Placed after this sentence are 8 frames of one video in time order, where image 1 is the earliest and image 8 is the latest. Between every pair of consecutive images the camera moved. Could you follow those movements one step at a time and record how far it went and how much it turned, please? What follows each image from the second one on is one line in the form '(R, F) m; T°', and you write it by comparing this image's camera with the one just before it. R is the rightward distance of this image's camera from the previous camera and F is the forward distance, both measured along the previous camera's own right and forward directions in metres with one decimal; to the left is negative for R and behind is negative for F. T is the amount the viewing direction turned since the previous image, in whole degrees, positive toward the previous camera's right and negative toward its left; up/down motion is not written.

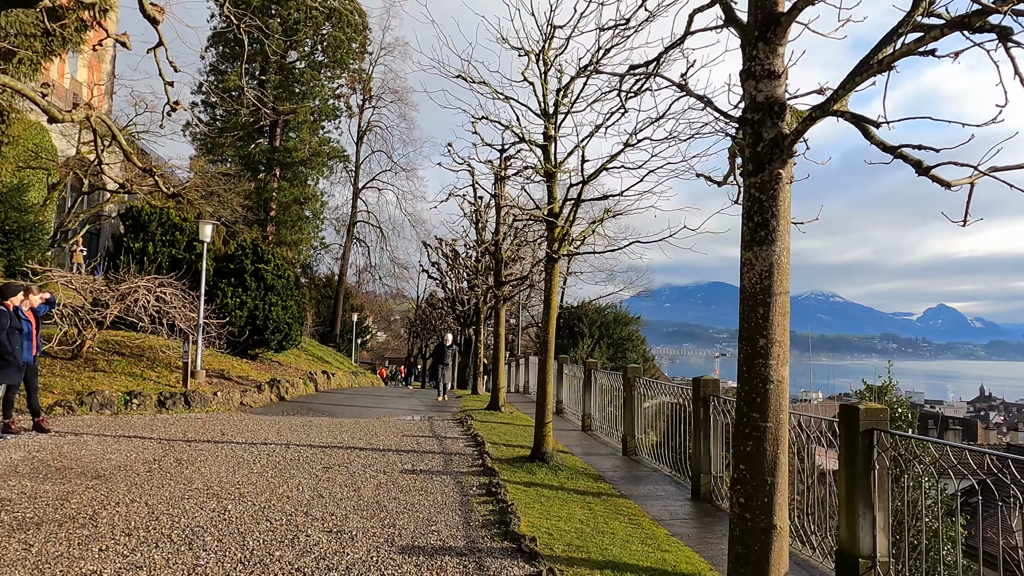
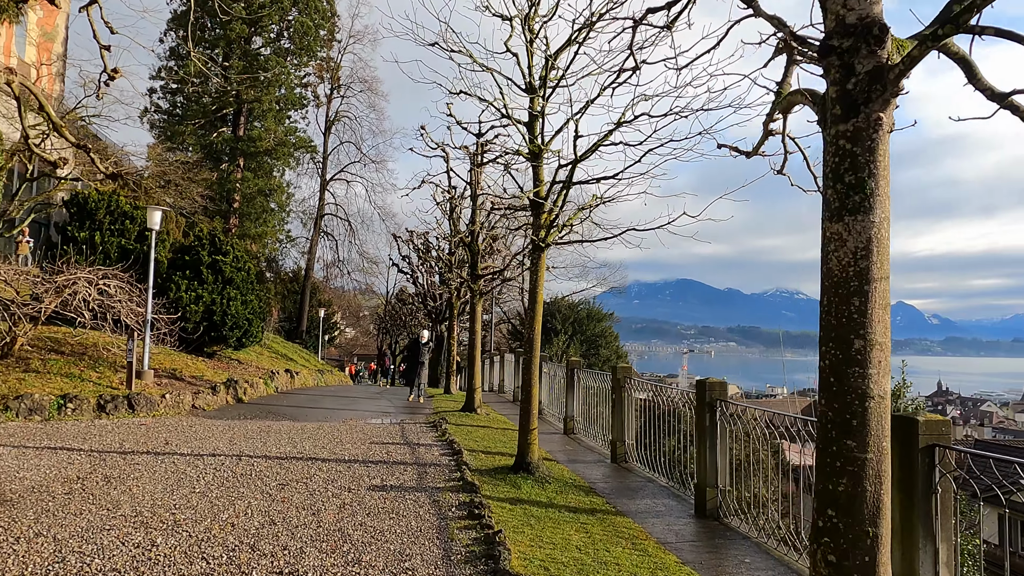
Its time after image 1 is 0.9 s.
(-0.1, +0.8) m; +3°
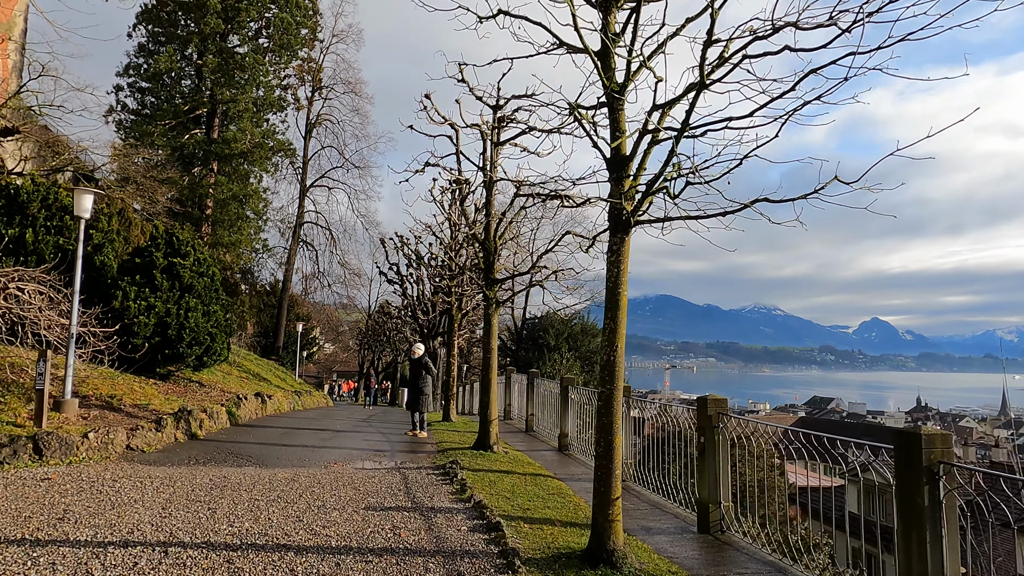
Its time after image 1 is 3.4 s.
(-0.7, +2.4) m; +2°
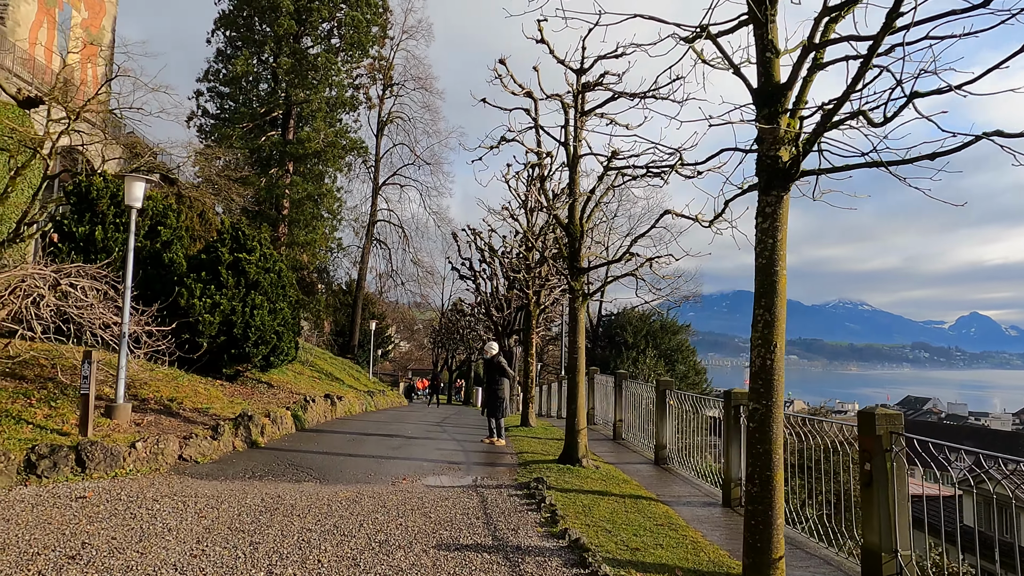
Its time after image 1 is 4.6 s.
(-0.2, +1.2) m; -6°
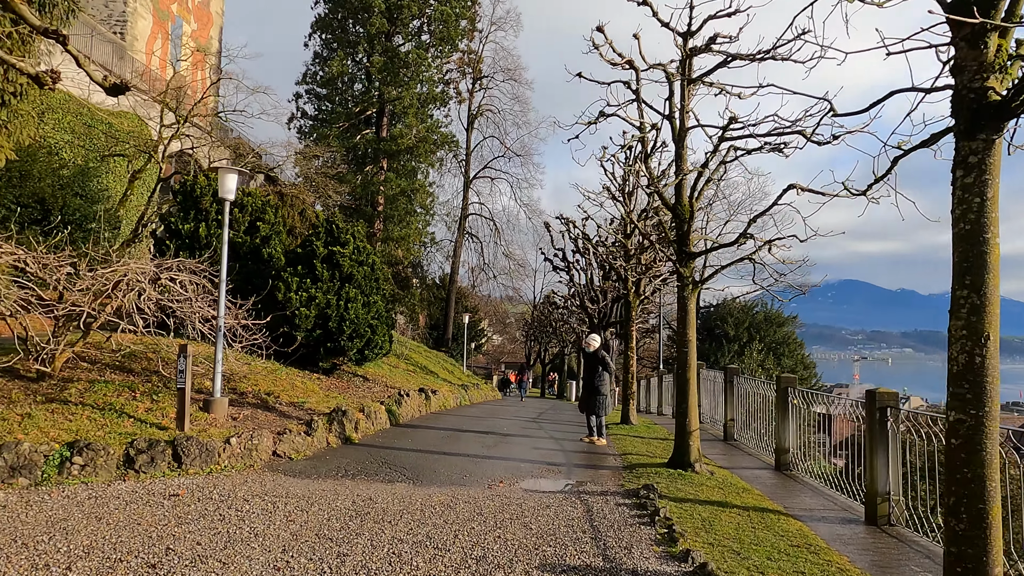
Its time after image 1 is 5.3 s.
(-0.1, +0.6) m; -8°
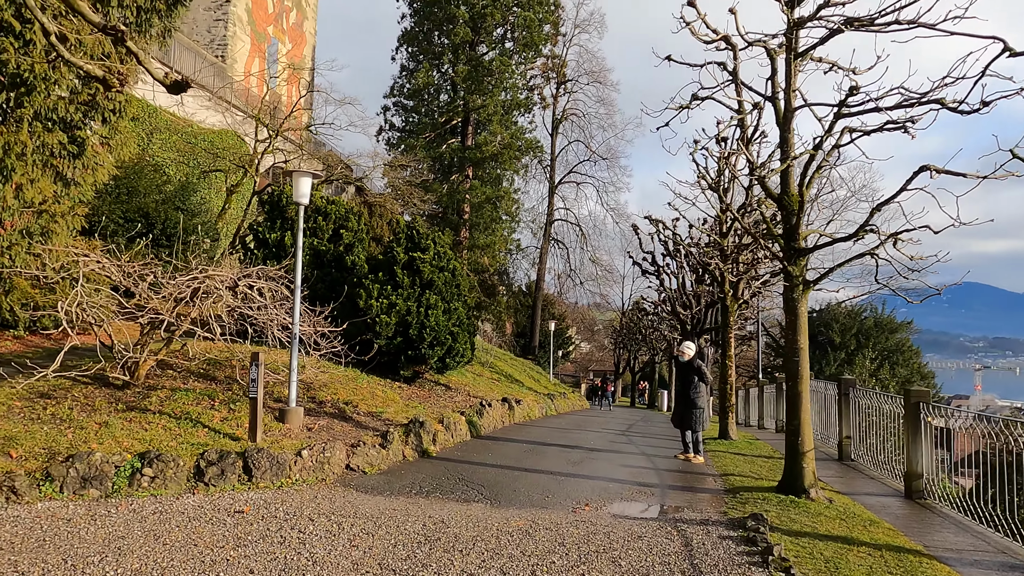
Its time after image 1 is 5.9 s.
(0.0, +0.6) m; -8°
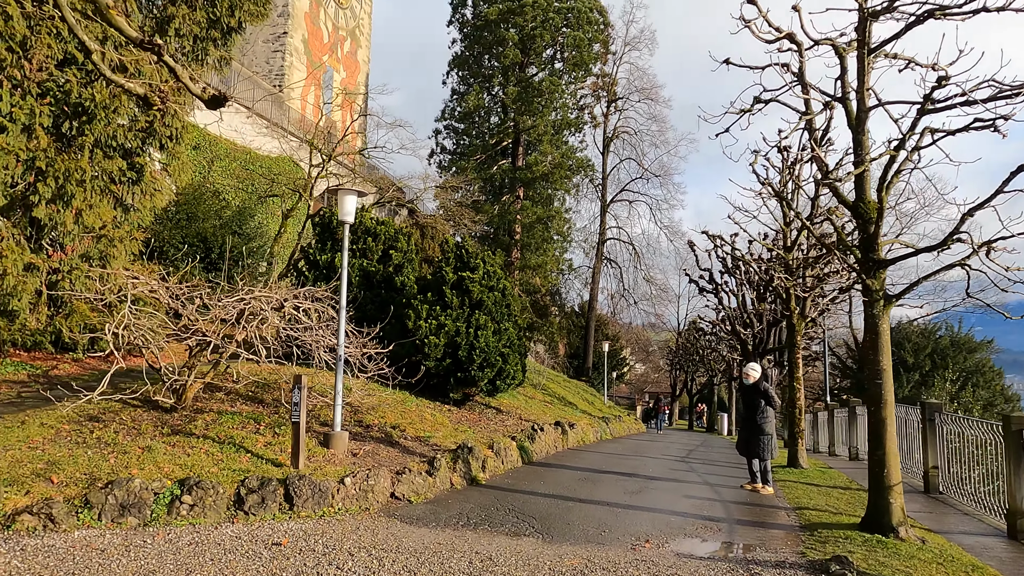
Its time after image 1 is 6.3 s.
(0.0, +0.4) m; -5°
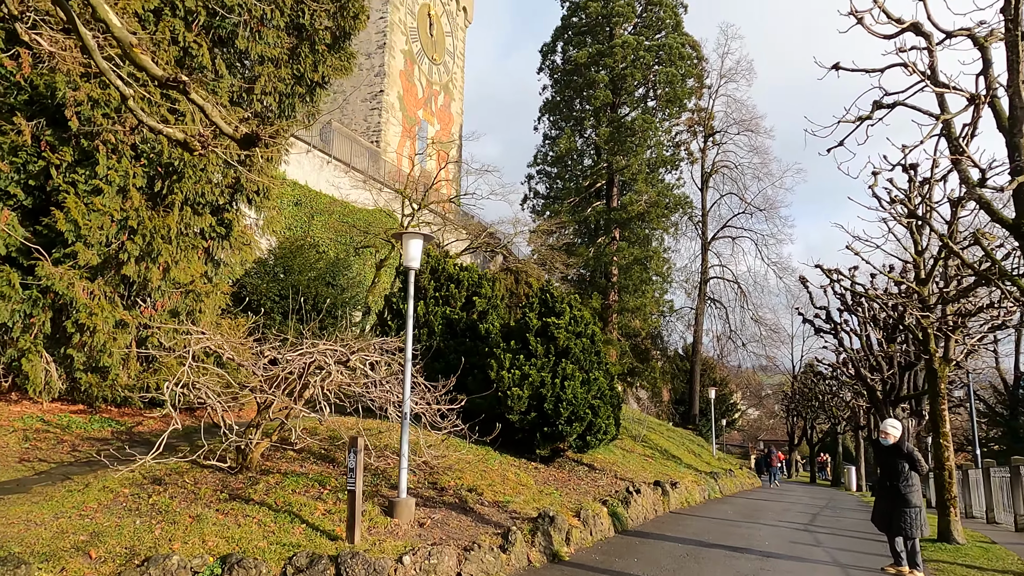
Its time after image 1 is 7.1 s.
(+0.2, +0.8) m; -9°
